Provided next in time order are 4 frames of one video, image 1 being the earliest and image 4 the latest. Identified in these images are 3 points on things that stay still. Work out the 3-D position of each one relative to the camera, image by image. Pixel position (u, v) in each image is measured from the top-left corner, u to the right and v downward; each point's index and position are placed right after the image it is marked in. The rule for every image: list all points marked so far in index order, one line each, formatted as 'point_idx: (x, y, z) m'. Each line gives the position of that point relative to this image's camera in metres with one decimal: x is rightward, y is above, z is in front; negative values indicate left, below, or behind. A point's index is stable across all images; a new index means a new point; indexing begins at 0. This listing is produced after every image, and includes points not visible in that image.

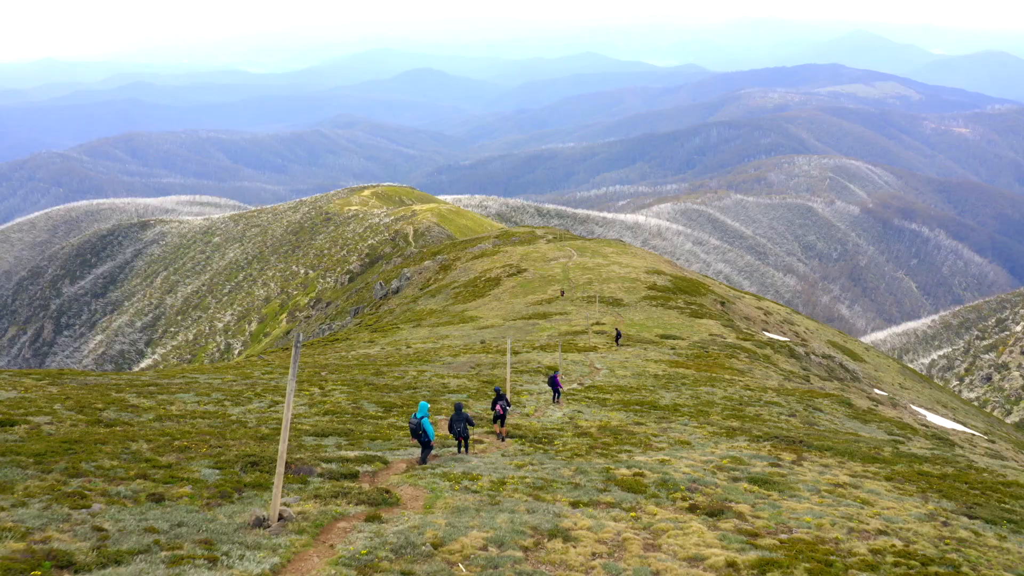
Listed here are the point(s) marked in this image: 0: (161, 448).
0: (-11.4, -5.2, +18.2) m
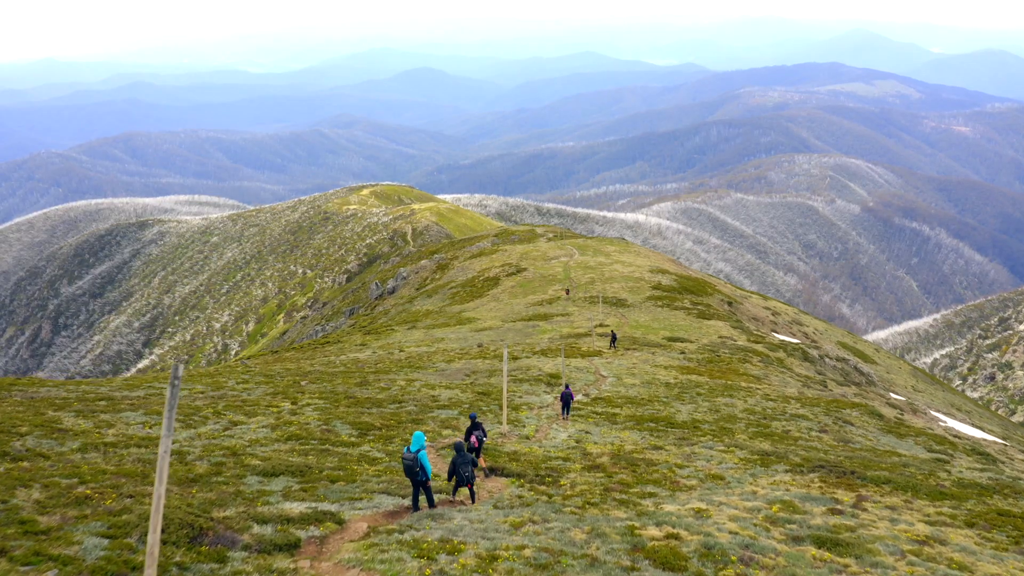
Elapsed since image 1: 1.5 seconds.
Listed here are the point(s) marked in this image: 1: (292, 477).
0: (-11.5, -5.3, +14.2) m
1: (-6.6, -5.7, +16.9) m
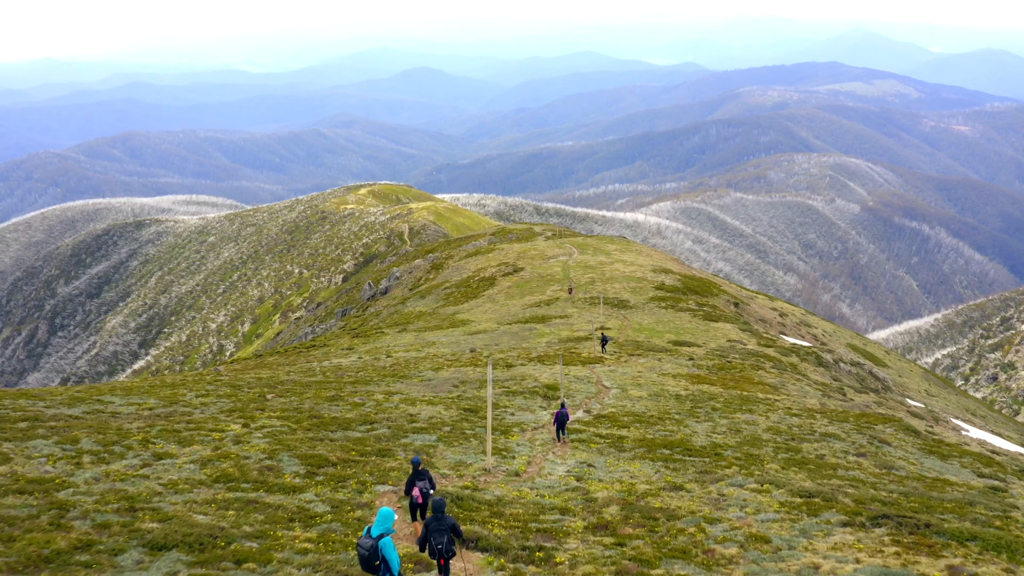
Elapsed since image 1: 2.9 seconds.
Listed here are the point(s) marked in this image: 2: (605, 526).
0: (-12.0, -5.4, +9.6) m
1: (-7.1, -5.8, +12.4) m
2: (+2.7, -6.5, +15.7) m
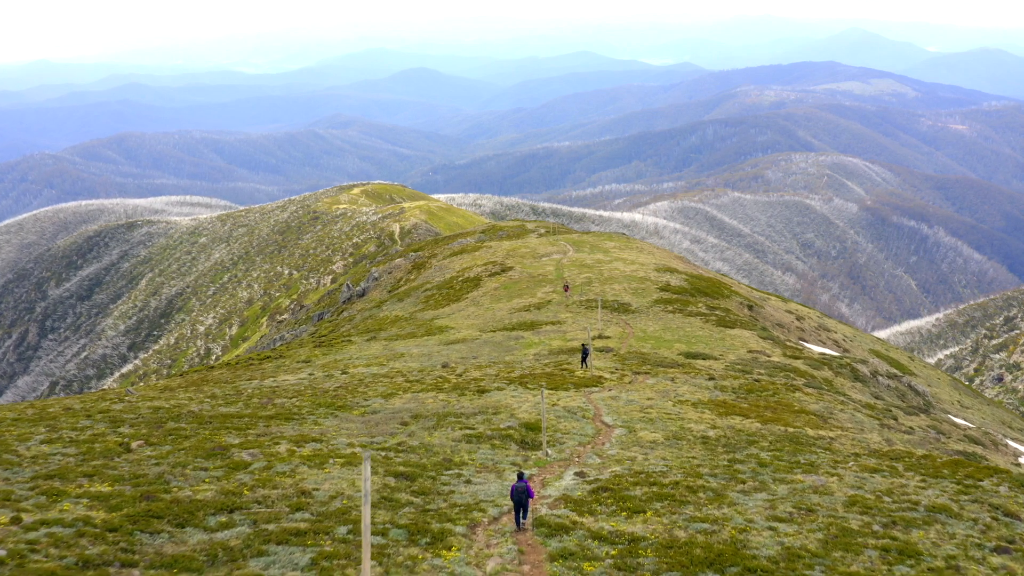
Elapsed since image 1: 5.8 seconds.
0: (-13.6, -5.6, -1.1) m
1: (-8.7, -6.0, +1.7) m
2: (+1.0, -6.6, +5.1) m
